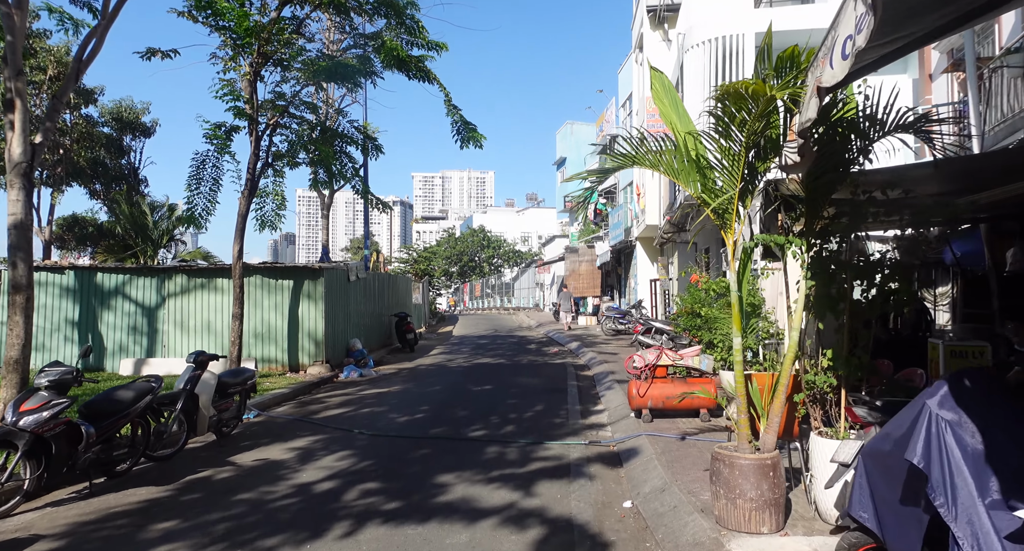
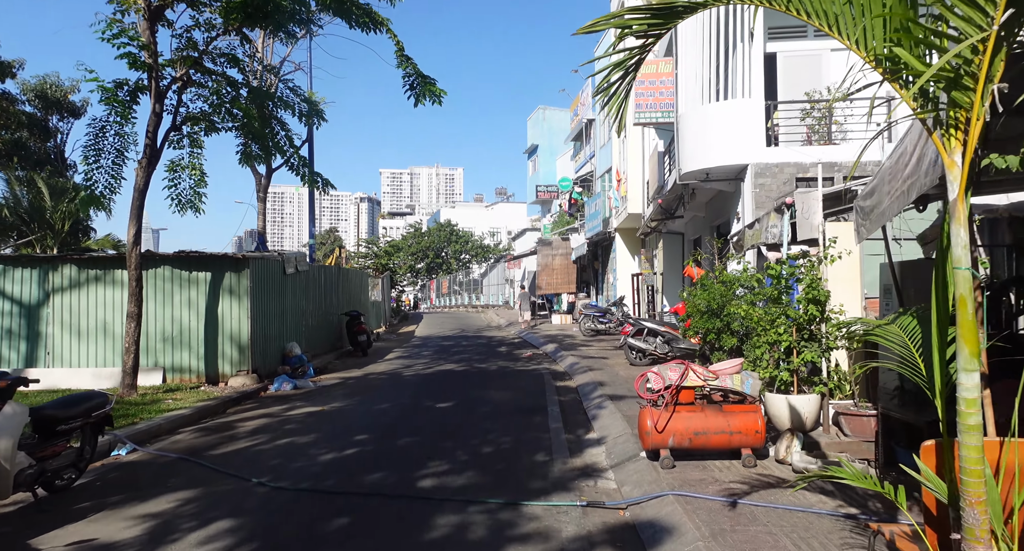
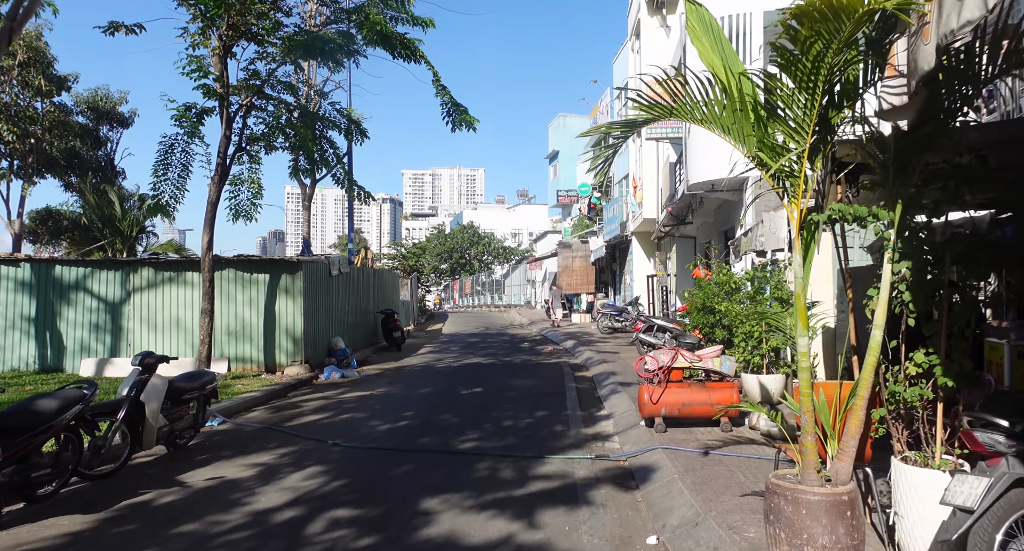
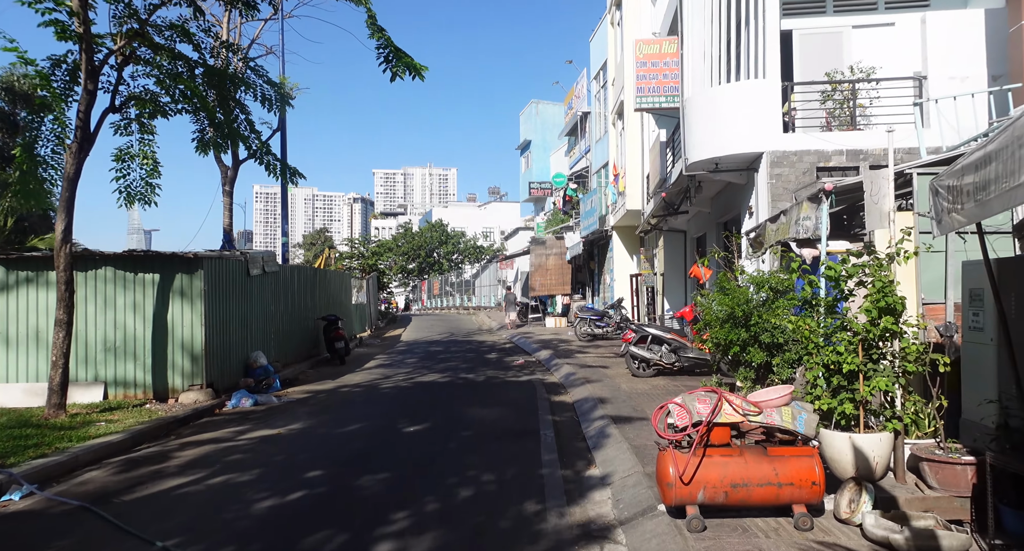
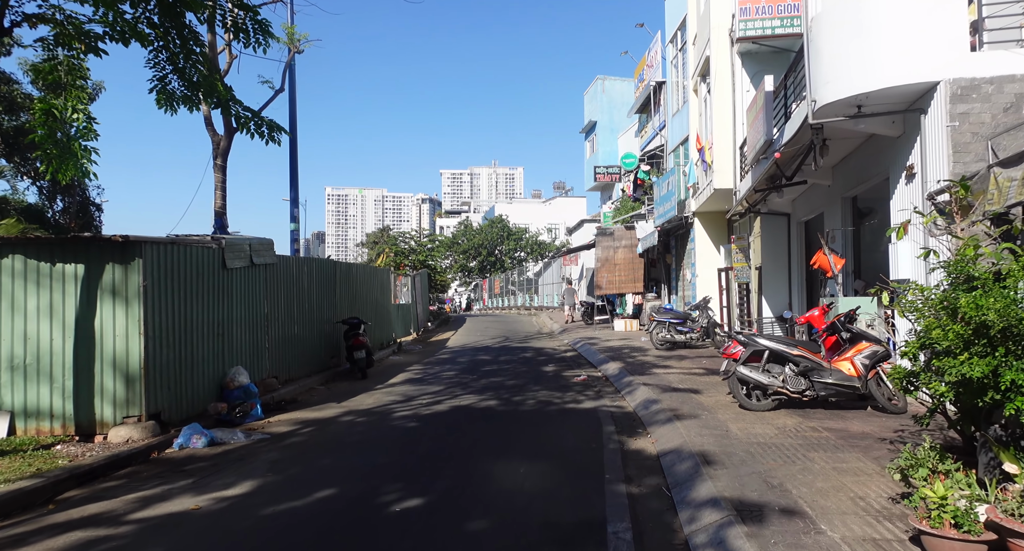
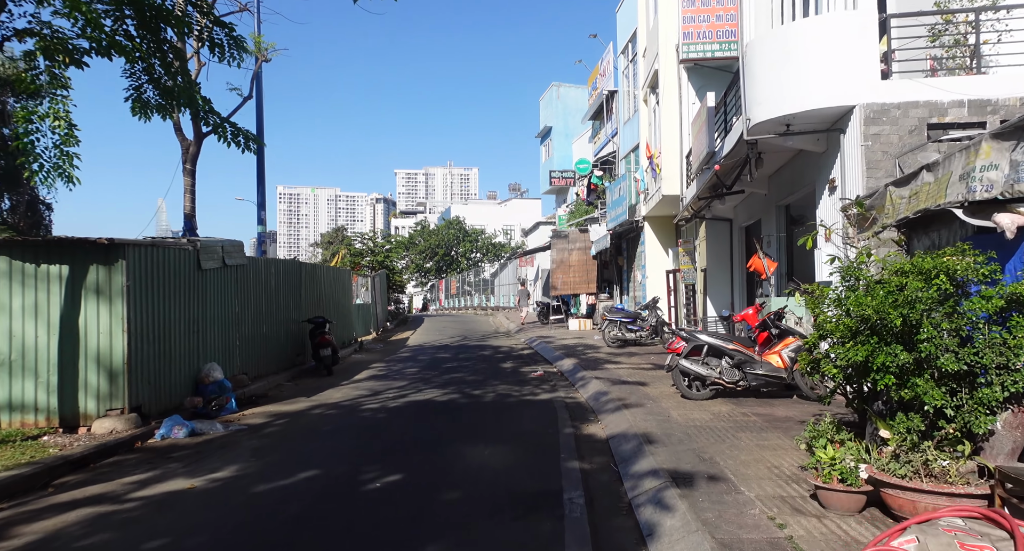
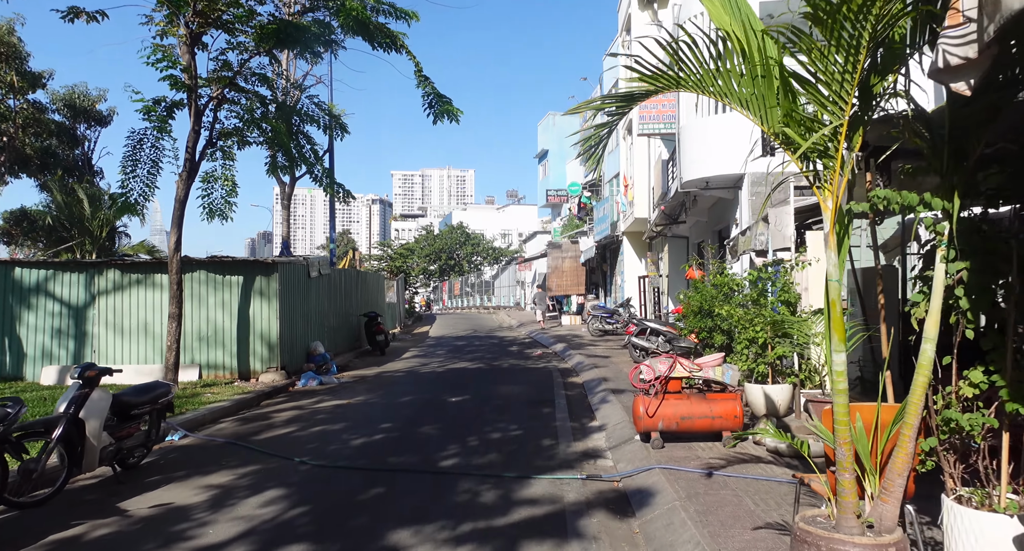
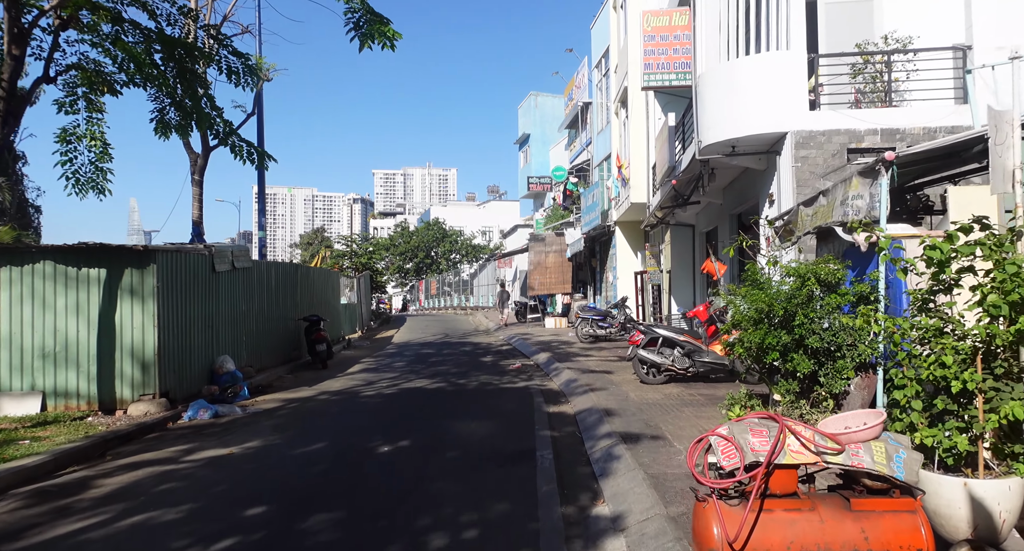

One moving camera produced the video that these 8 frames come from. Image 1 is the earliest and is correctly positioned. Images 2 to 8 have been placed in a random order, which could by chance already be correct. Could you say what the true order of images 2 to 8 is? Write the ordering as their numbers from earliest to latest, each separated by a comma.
3, 7, 2, 4, 8, 6, 5
